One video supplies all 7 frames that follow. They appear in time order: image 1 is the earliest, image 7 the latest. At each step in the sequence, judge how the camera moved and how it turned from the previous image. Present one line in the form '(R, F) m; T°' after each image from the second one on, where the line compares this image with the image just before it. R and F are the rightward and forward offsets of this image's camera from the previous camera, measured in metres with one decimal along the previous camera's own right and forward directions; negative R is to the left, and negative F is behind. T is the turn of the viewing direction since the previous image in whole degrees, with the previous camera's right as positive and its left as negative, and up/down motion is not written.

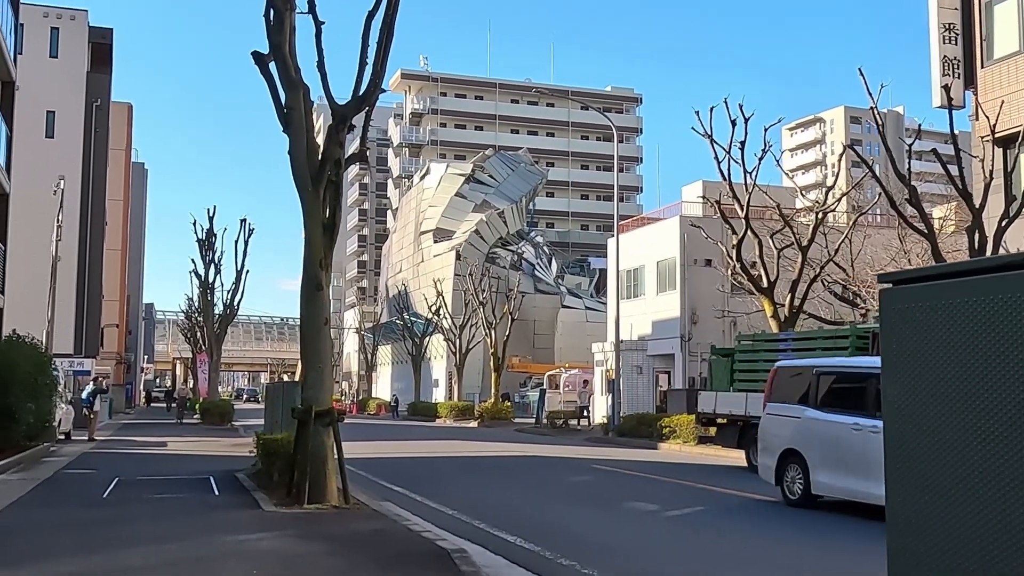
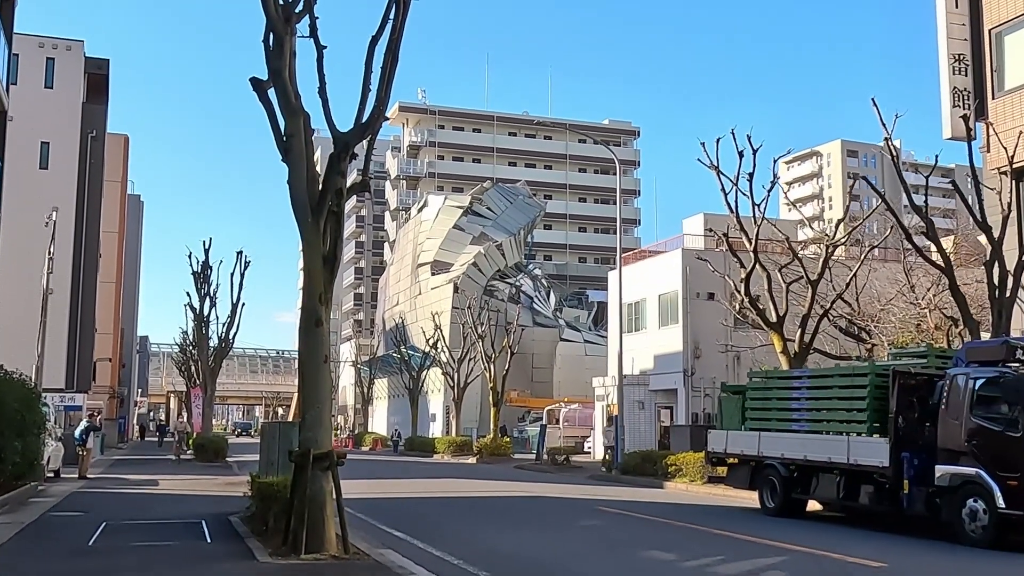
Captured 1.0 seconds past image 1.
(-0.1, +0.5) m; 0°
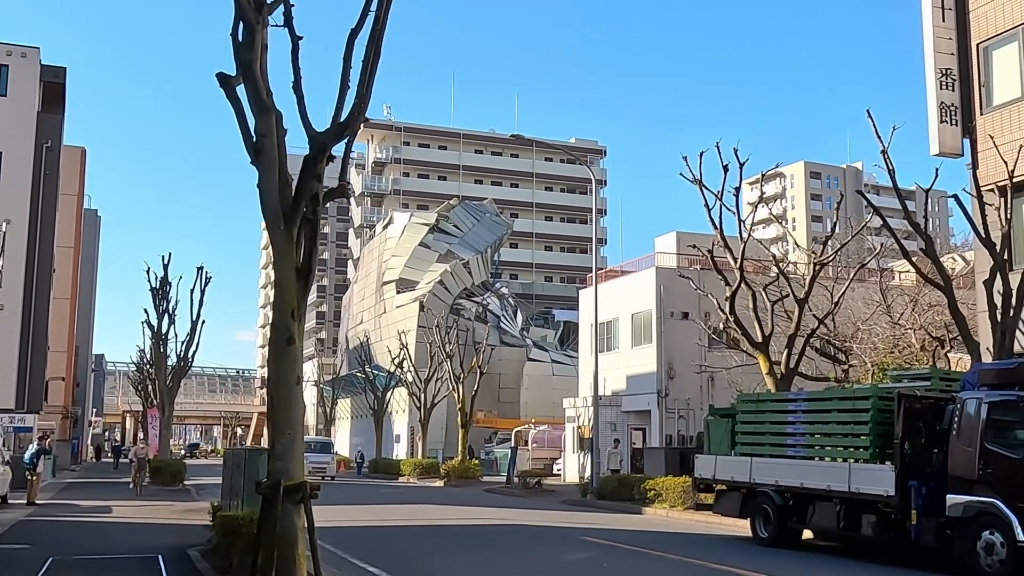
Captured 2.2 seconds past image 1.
(-0.3, +0.9) m; +2°
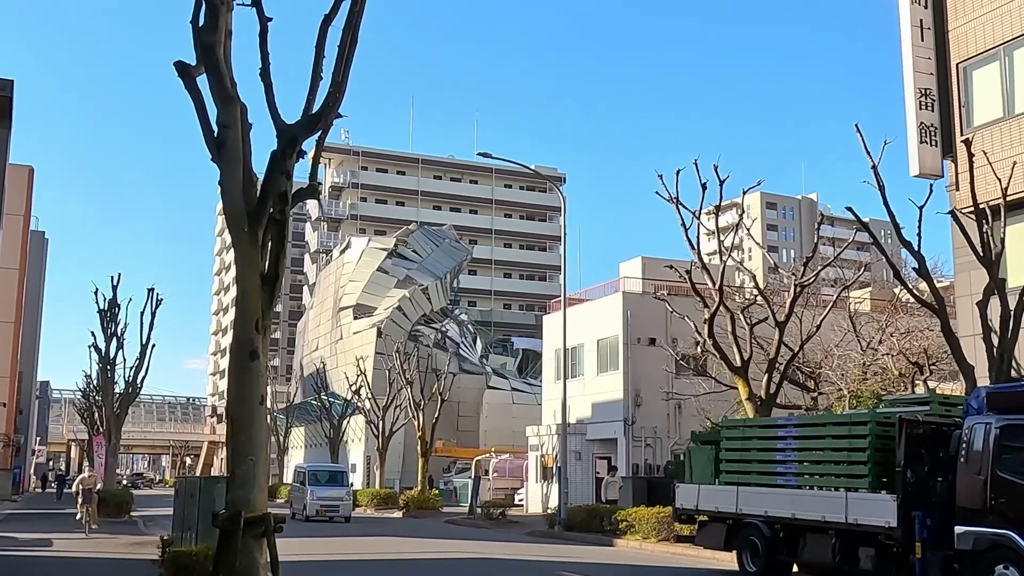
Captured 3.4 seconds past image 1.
(-0.3, +0.9) m; +3°
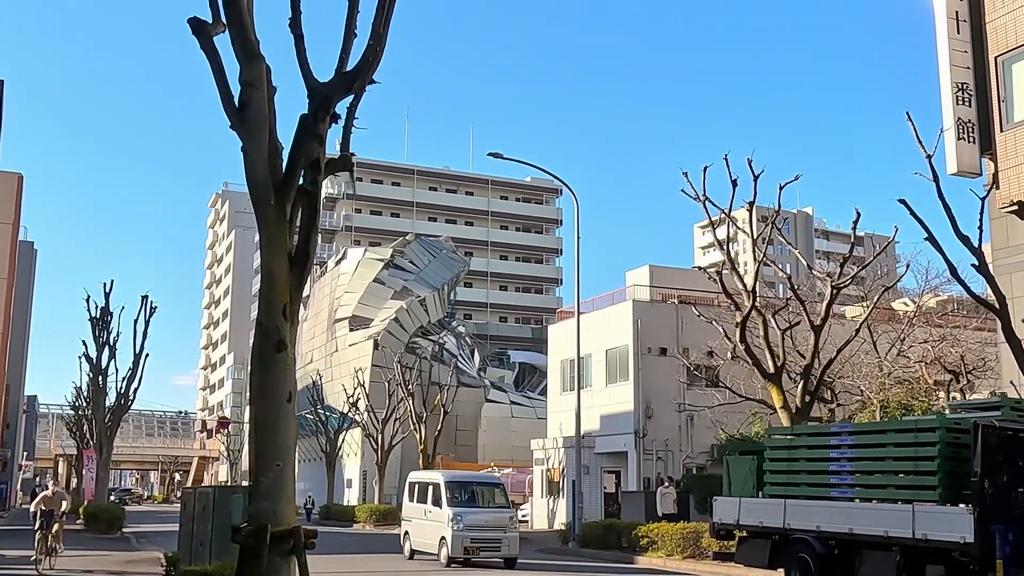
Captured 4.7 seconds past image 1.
(-0.6, +1.1) m; +1°
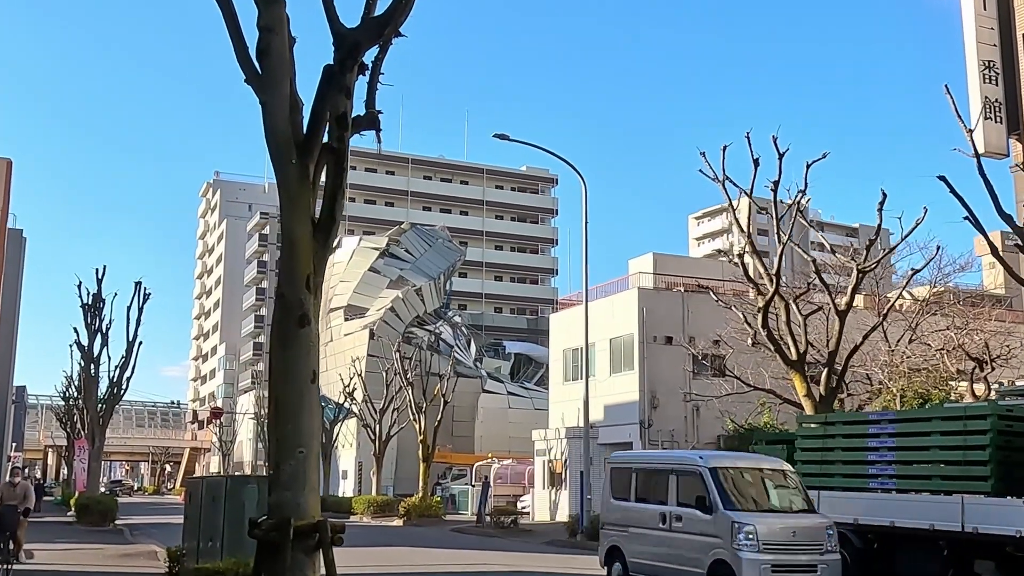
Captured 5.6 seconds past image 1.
(-0.4, +0.7) m; +1°
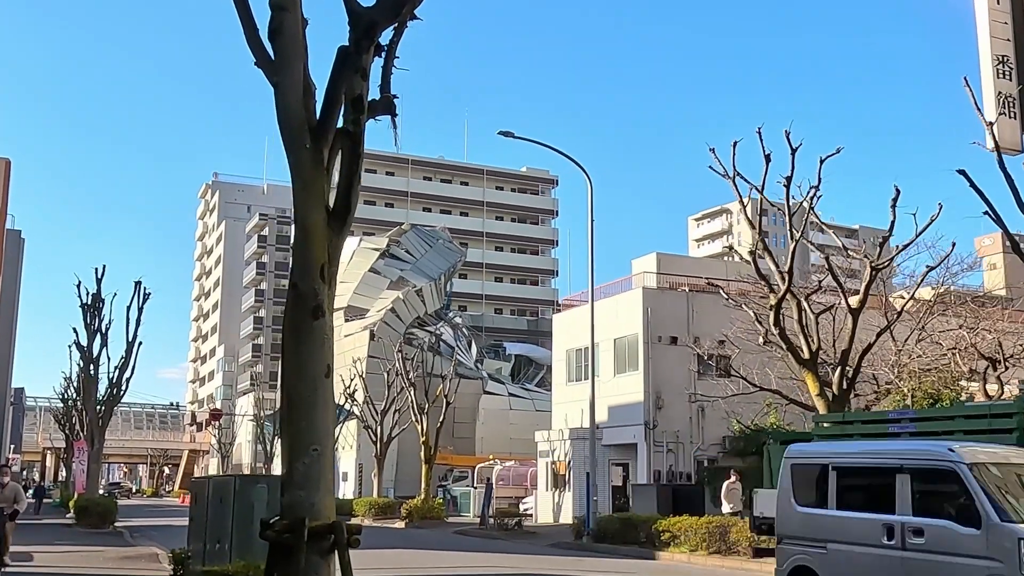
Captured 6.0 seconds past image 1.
(-0.2, +0.3) m; 0°
